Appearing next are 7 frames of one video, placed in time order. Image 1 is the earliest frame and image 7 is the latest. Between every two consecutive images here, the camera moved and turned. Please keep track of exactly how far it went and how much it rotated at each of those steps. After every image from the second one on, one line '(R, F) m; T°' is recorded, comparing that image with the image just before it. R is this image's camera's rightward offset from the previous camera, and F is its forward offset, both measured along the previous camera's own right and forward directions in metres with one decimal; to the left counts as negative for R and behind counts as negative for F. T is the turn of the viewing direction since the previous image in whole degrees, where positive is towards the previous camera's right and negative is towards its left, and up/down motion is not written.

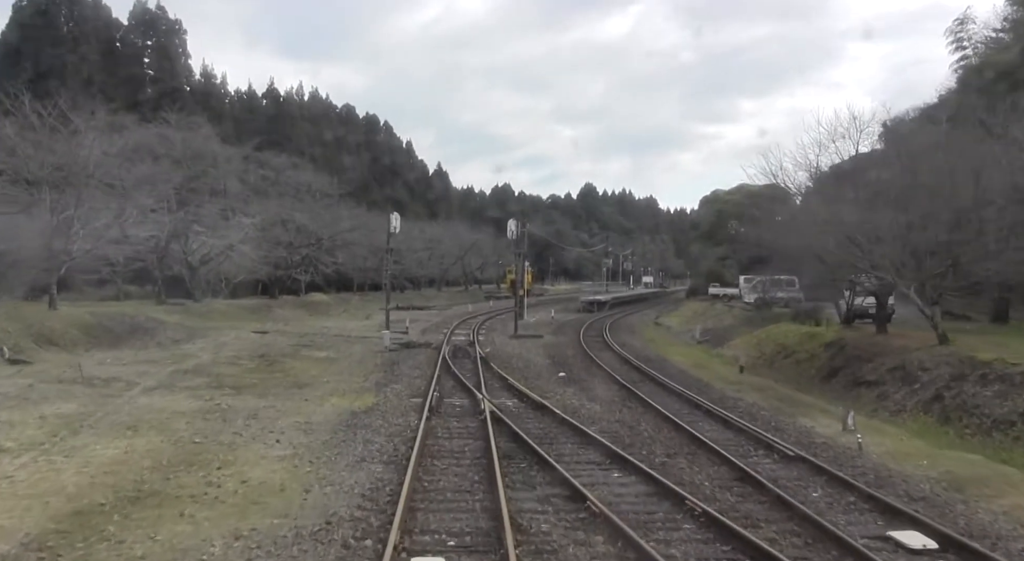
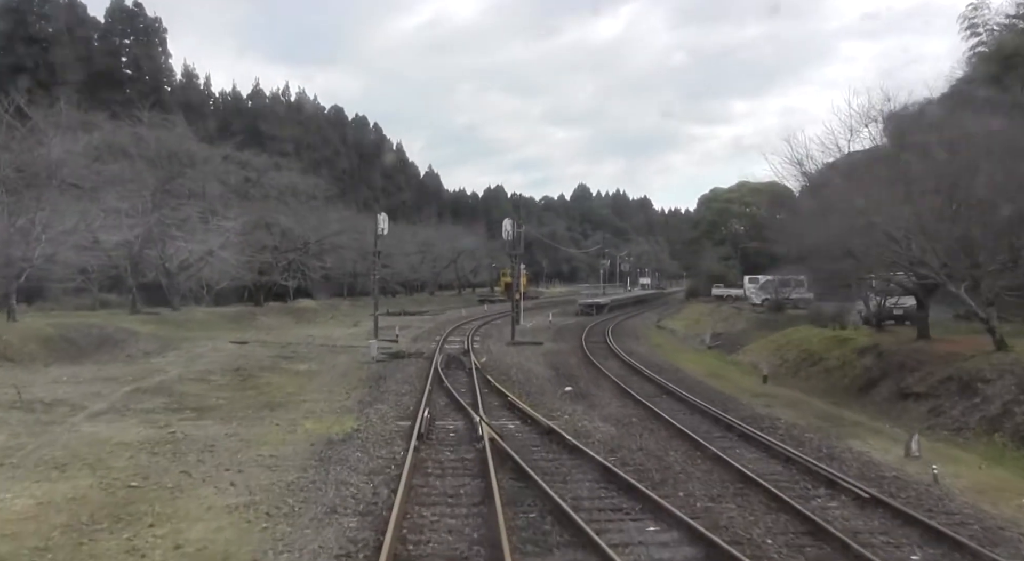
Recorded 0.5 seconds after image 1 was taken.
(-0.1, +2.0) m; 0°
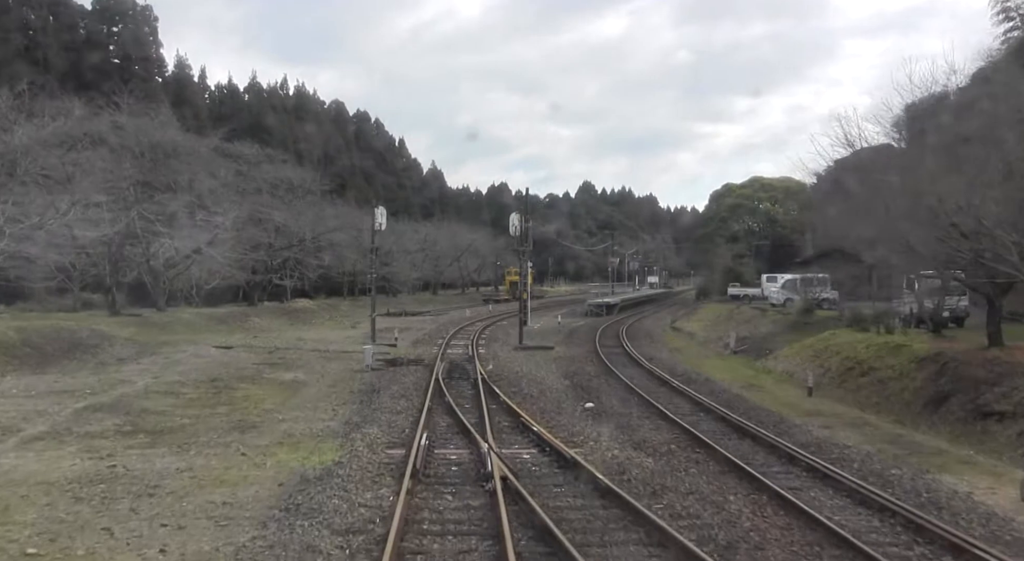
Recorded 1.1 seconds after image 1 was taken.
(-0.2, +2.2) m; 0°
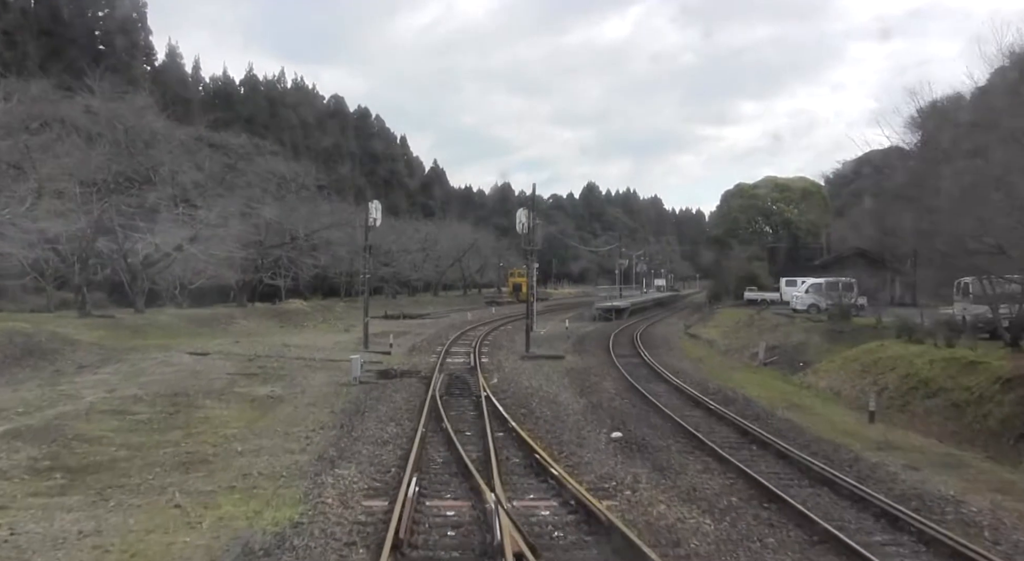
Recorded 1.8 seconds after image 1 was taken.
(-0.2, +2.5) m; 0°
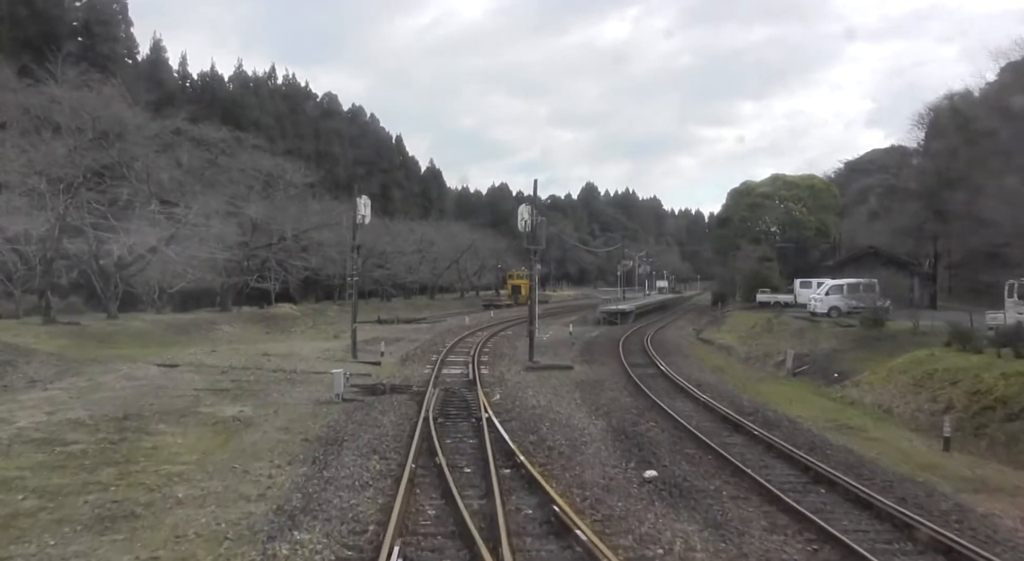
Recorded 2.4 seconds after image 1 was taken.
(-0.1, +2.2) m; 0°
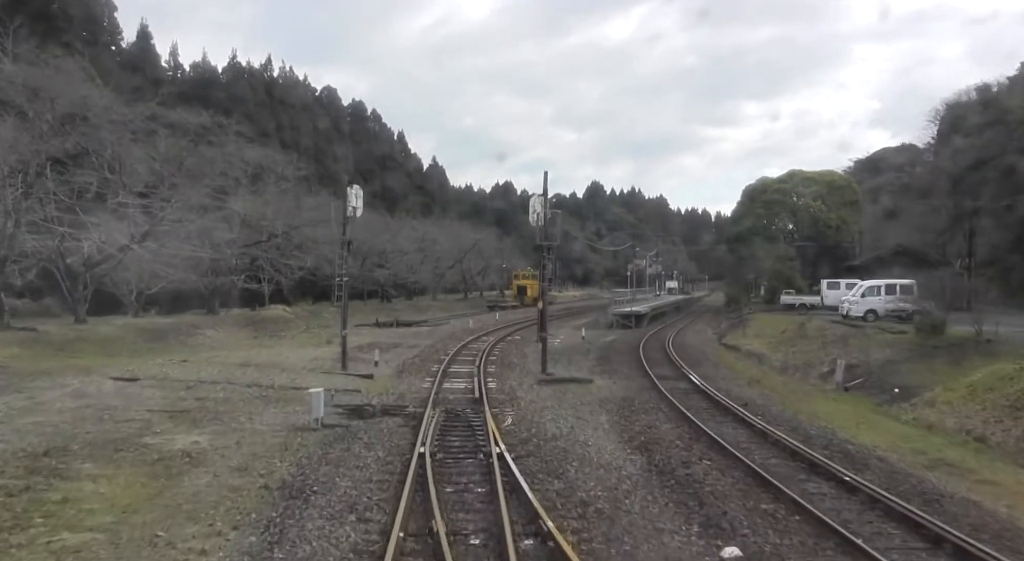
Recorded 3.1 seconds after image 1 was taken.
(-0.2, +2.7) m; 0°
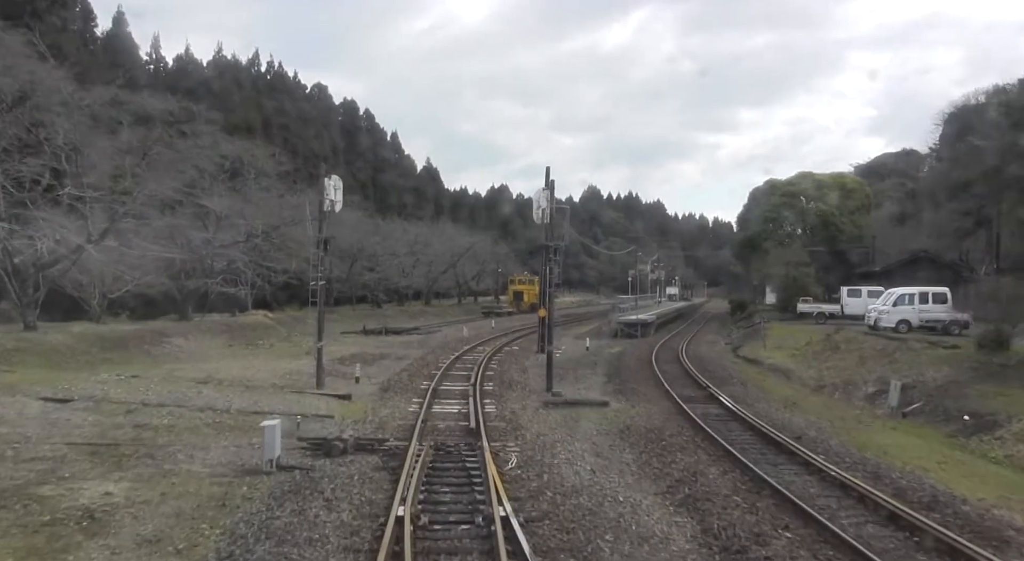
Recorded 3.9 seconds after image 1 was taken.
(-0.2, +2.7) m; 0°
